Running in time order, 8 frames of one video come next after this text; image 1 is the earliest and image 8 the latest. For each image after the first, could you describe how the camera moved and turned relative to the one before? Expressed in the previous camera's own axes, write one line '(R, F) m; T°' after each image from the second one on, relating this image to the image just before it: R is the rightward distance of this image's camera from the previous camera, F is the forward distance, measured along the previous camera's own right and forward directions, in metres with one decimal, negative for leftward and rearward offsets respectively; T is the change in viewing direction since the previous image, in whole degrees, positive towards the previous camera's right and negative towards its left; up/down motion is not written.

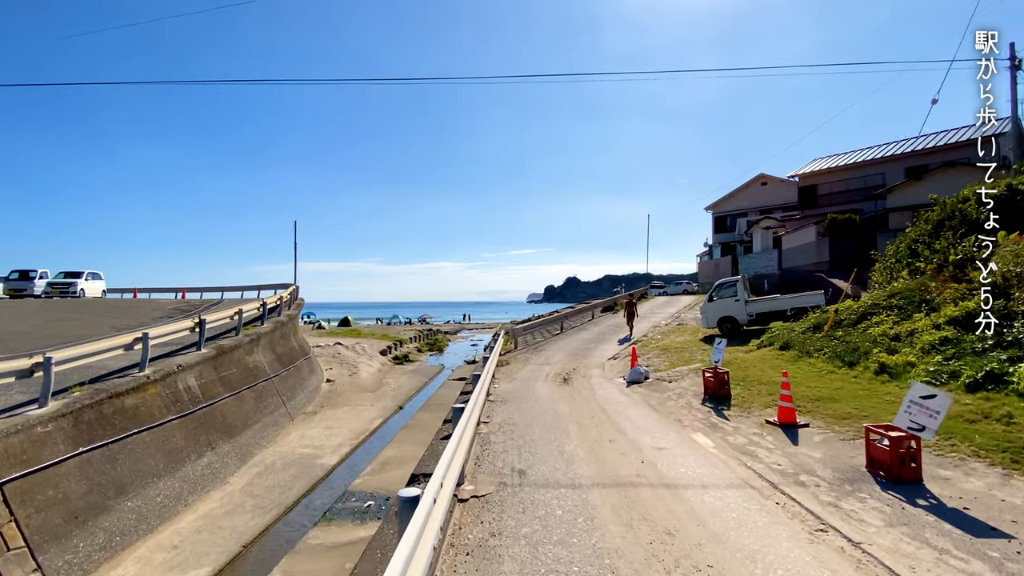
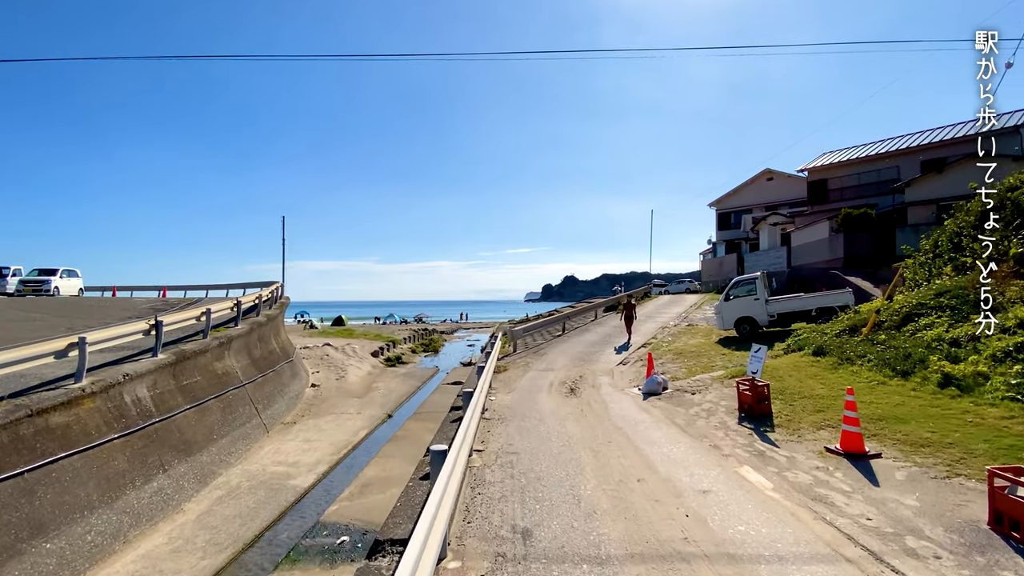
(0.0, +1.4) m; 0°
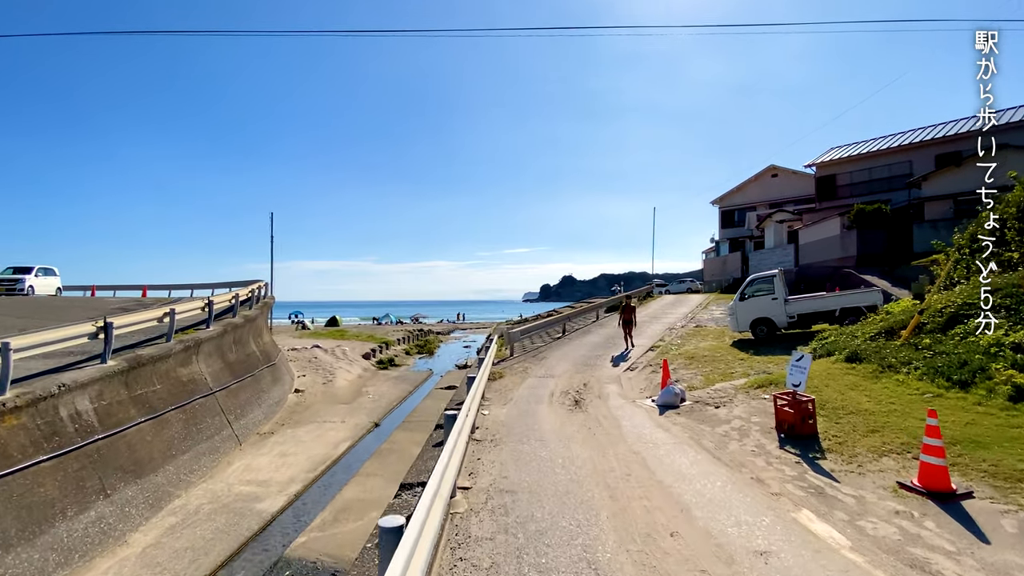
(0.0, +1.2) m; 0°
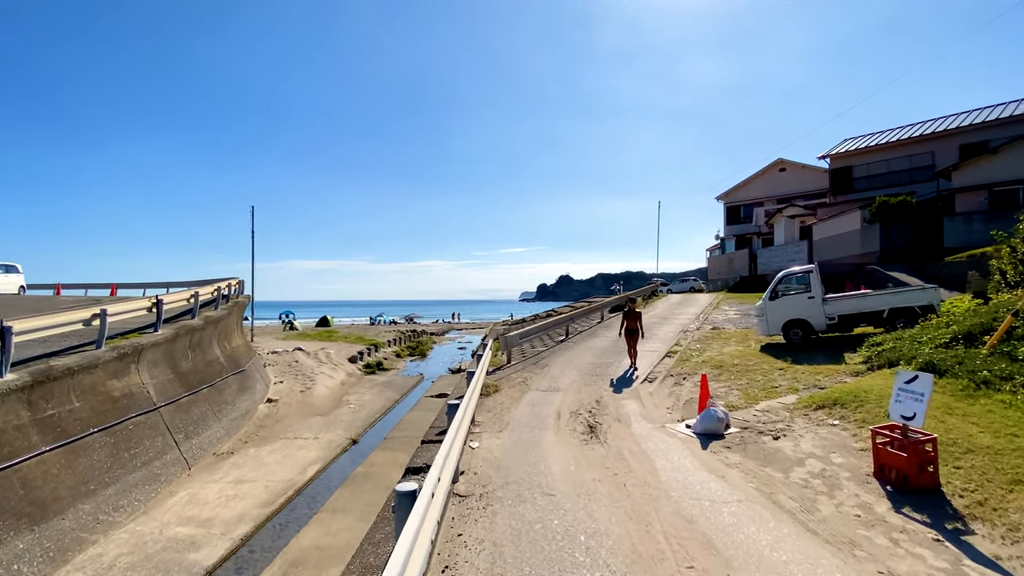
(0.0, +1.8) m; 0°
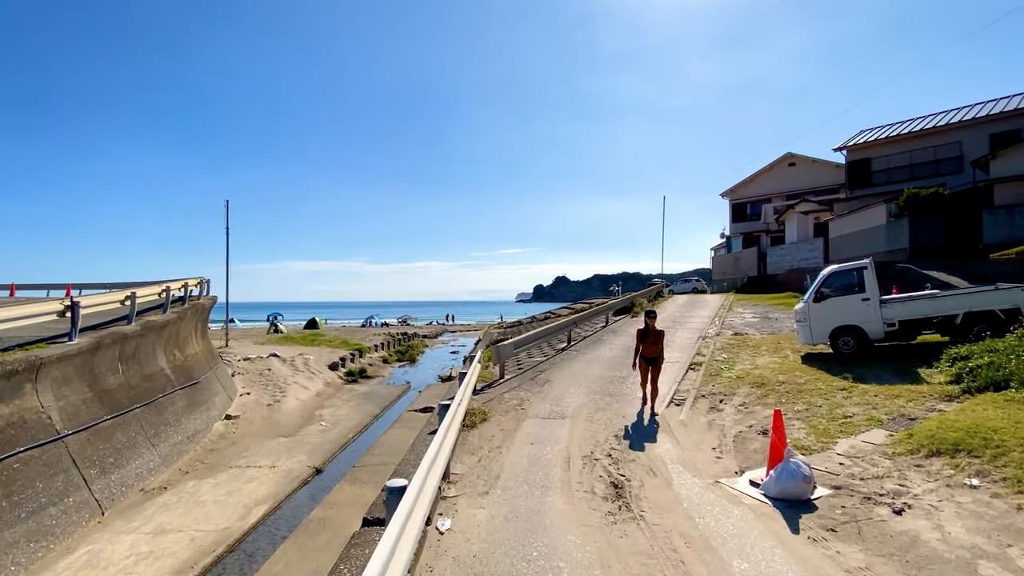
(+0.1, +2.0) m; 0°
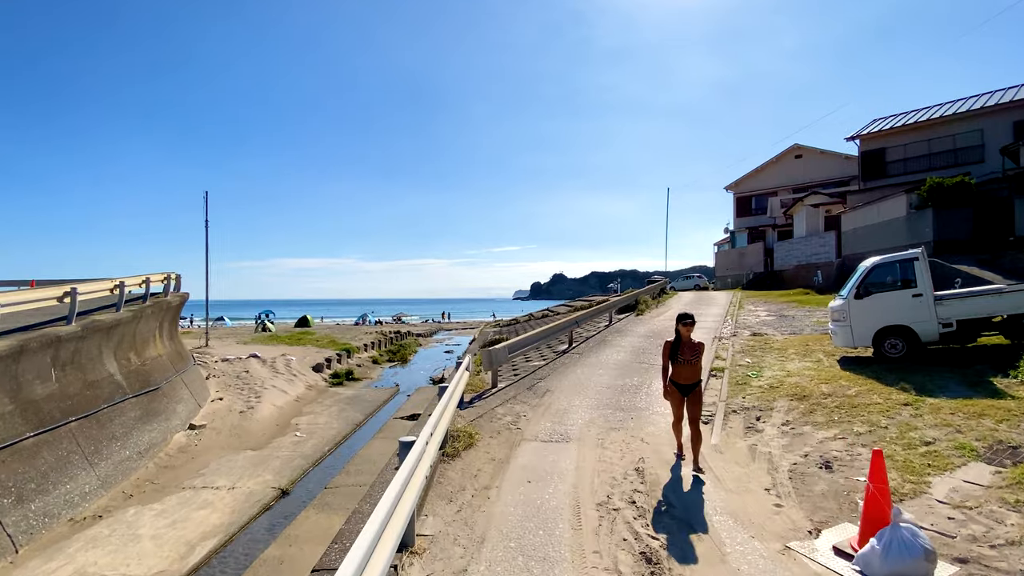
(+0.1, +1.4) m; 0°
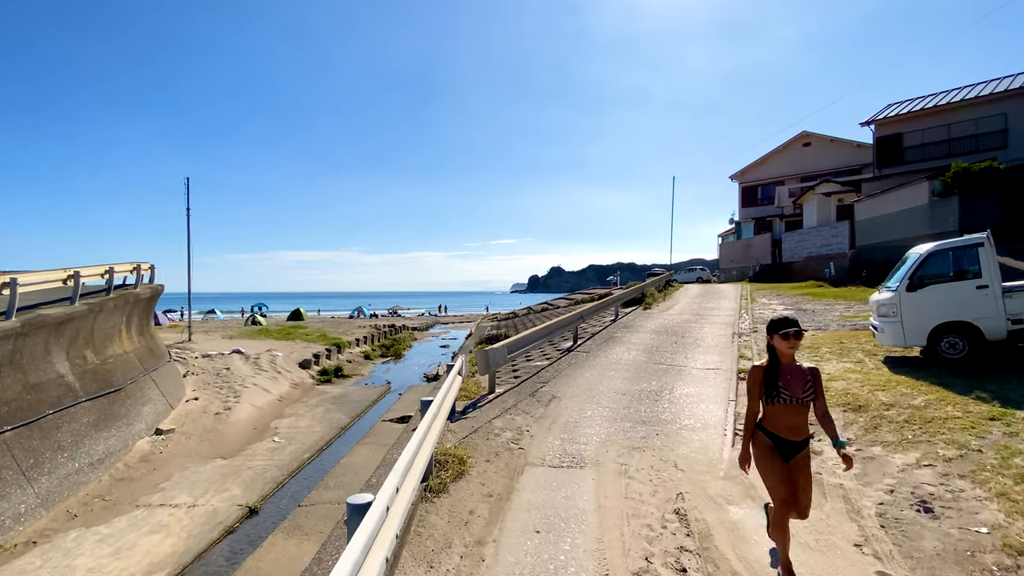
(0.0, +1.2) m; 0°
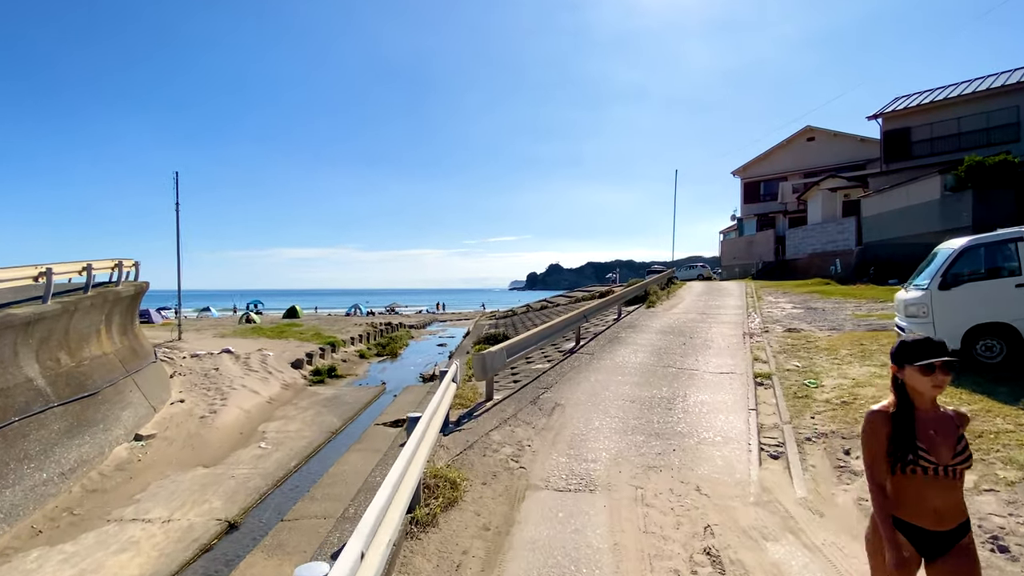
(0.0, +0.6) m; 0°
